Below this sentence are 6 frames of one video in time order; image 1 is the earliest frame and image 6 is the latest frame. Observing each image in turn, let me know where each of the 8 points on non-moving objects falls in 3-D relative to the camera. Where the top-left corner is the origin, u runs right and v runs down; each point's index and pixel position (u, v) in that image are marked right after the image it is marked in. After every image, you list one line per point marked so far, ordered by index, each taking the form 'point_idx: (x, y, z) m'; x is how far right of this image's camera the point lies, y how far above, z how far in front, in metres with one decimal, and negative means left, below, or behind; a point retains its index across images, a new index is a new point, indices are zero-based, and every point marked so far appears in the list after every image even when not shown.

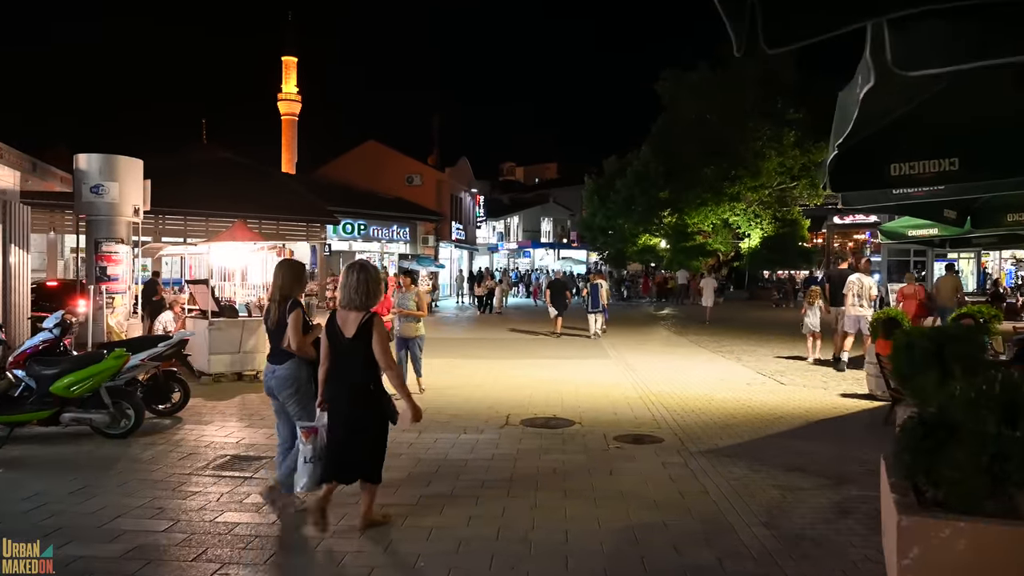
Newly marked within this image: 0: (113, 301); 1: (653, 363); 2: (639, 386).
0: (-6.2, -0.2, +11.1) m
1: (+2.8, -1.5, +14.3) m
2: (+2.0, -1.5, +11.1) m
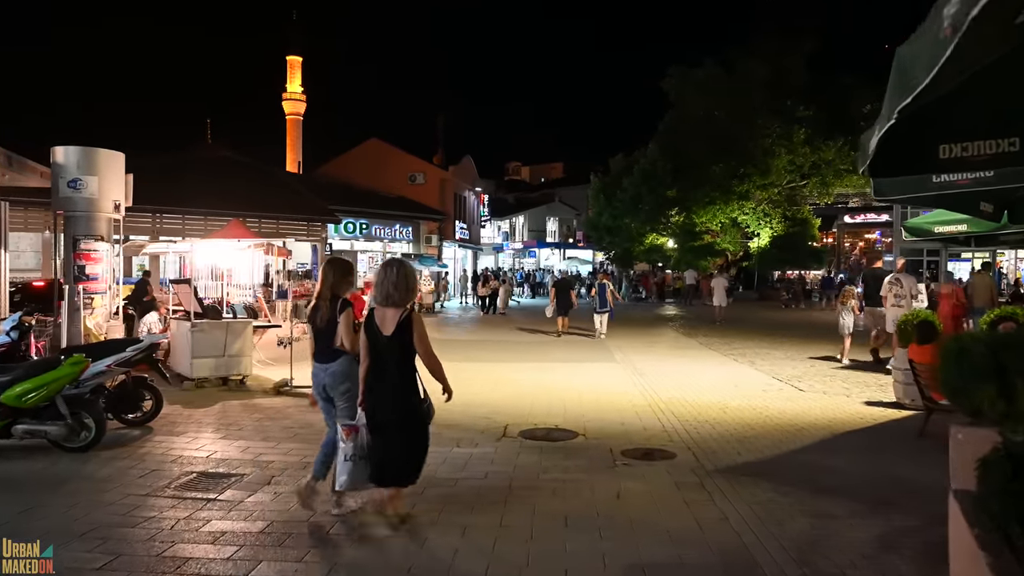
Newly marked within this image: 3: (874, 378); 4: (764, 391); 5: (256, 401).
0: (-6.2, -0.2, +10.6) m
1: (+2.9, -1.5, +13.7) m
2: (+2.0, -1.5, +10.5) m
3: (+5.9, -1.5, +11.7) m
4: (+3.7, -1.5, +10.6) m
5: (-3.3, -1.5, +9.3) m
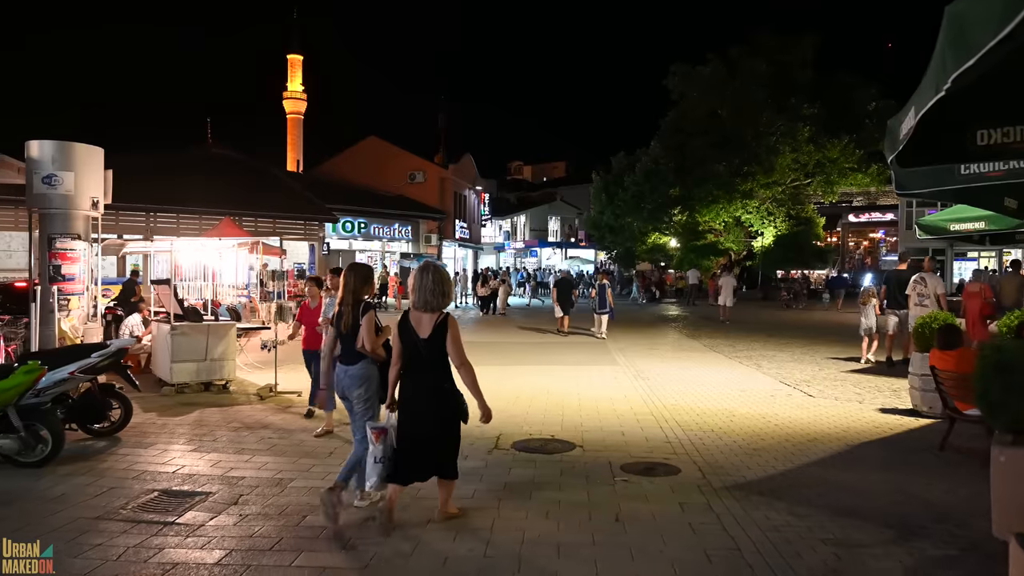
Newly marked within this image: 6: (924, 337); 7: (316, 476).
0: (-6.3, -0.2, +10.1) m
1: (+2.8, -1.5, +13.2) m
2: (+1.9, -1.5, +10.0) m
3: (+5.9, -1.5, +11.2) m
4: (+3.7, -1.5, +10.1) m
5: (-3.4, -1.5, +8.9) m
6: (+5.1, -0.6, +8.8) m
7: (-1.7, -1.6, +6.0) m
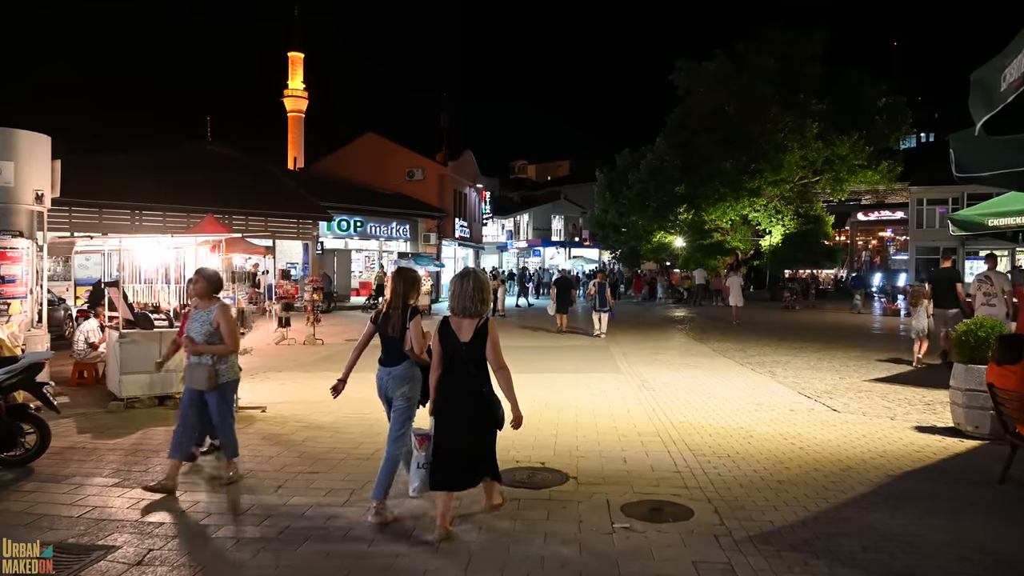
0: (-6.4, -0.2, +9.1) m
1: (+2.7, -1.5, +12.1) m
2: (+1.8, -1.6, +8.9) m
3: (+5.7, -1.5, +10.1) m
4: (+3.5, -1.6, +9.0) m
5: (-3.6, -1.5, +7.8) m
6: (+4.9, -0.6, +7.7) m
7: (-1.8, -1.6, +5.0) m
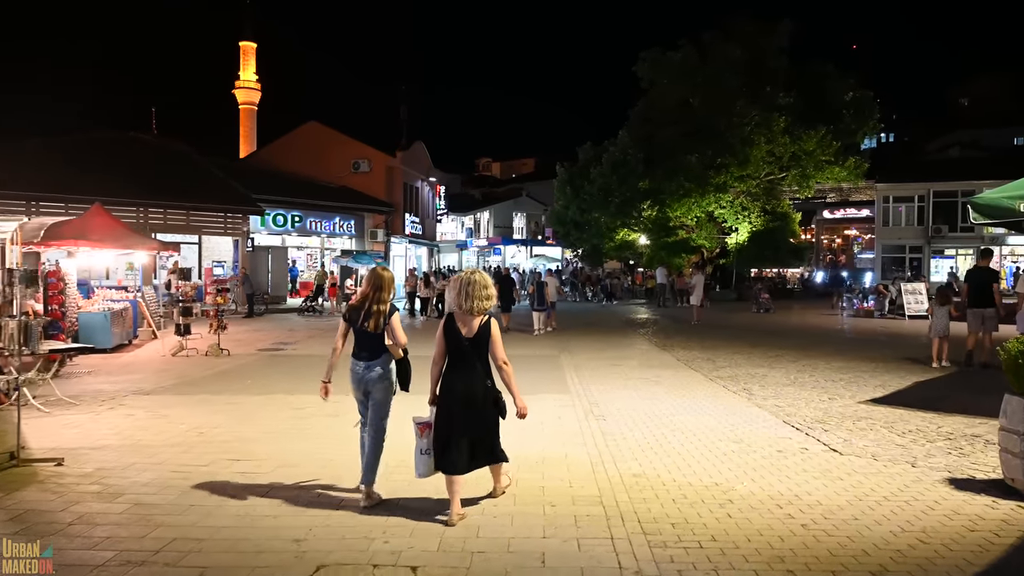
0: (-7.4, -0.3, +6.4) m
1: (+1.6, -1.6, +9.9) m
2: (+0.8, -1.6, +6.6) m
3: (+4.7, -1.5, +8.0) m
4: (+2.6, -1.6, +6.8) m
5: (-4.5, -1.6, +5.3) m
6: (+4.0, -0.7, +5.6) m
7: (-2.6, -1.7, +2.5) m
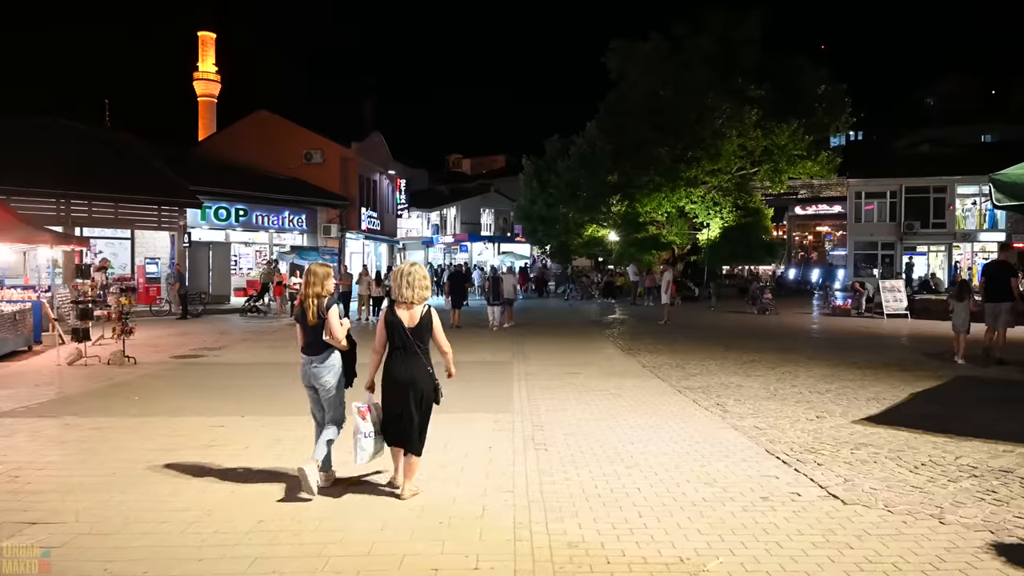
0: (-8.1, -0.3, +4.4) m
1: (+0.8, -1.6, +8.2) m
2: (+0.1, -1.6, +4.9) m
3: (+4.0, -1.5, +6.4) m
4: (+1.9, -1.6, +5.2) m
5: (-5.1, -1.6, +3.4) m
6: (+3.3, -0.6, +4.0) m
7: (-3.2, -1.7, +0.7) m
